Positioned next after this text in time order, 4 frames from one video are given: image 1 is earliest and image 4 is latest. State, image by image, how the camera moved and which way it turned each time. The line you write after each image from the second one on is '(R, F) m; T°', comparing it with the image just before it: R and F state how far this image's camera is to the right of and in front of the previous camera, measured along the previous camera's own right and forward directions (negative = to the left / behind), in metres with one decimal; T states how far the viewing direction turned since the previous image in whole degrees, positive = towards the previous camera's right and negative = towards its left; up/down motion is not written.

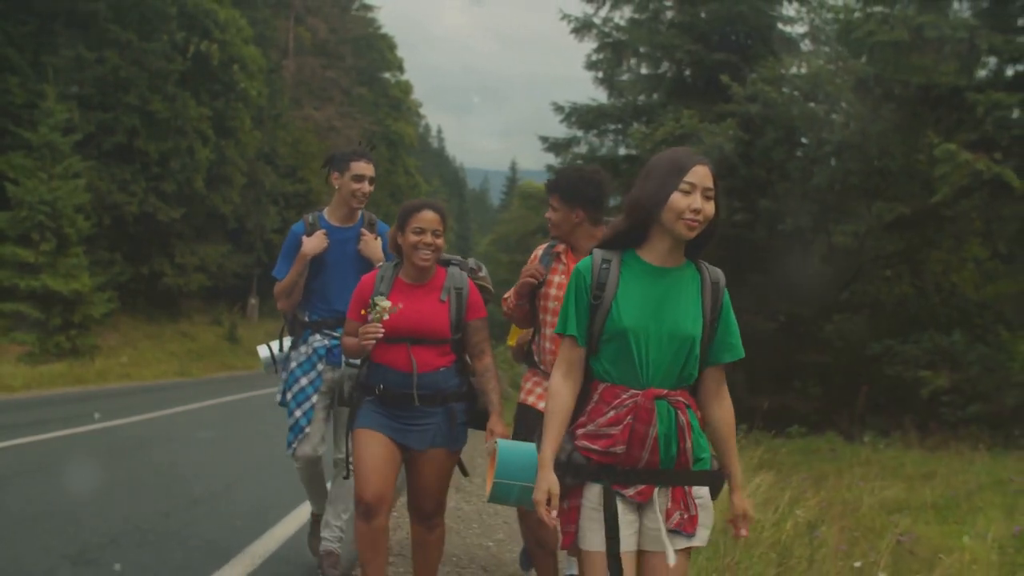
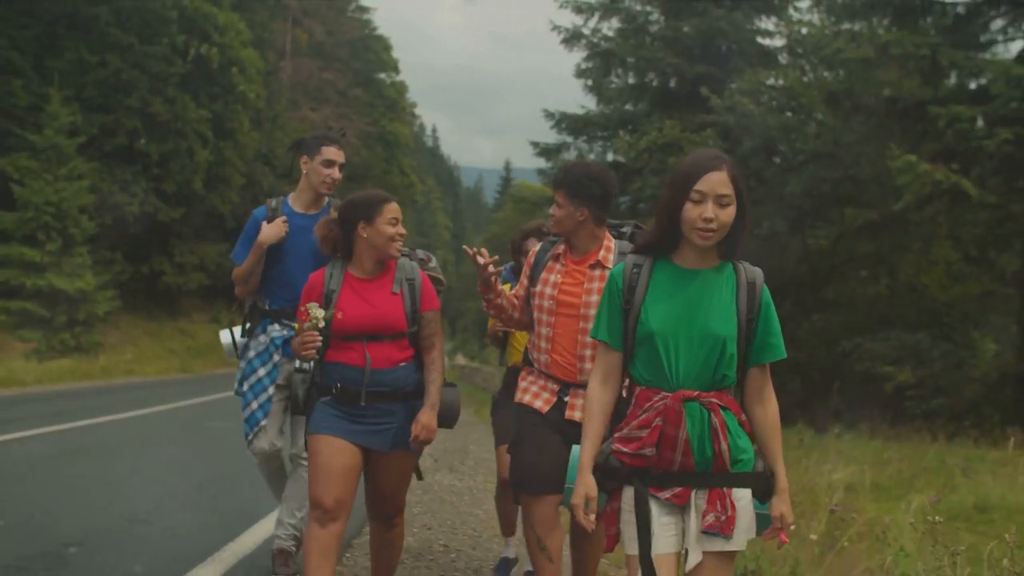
(0.0, -0.8) m; 0°
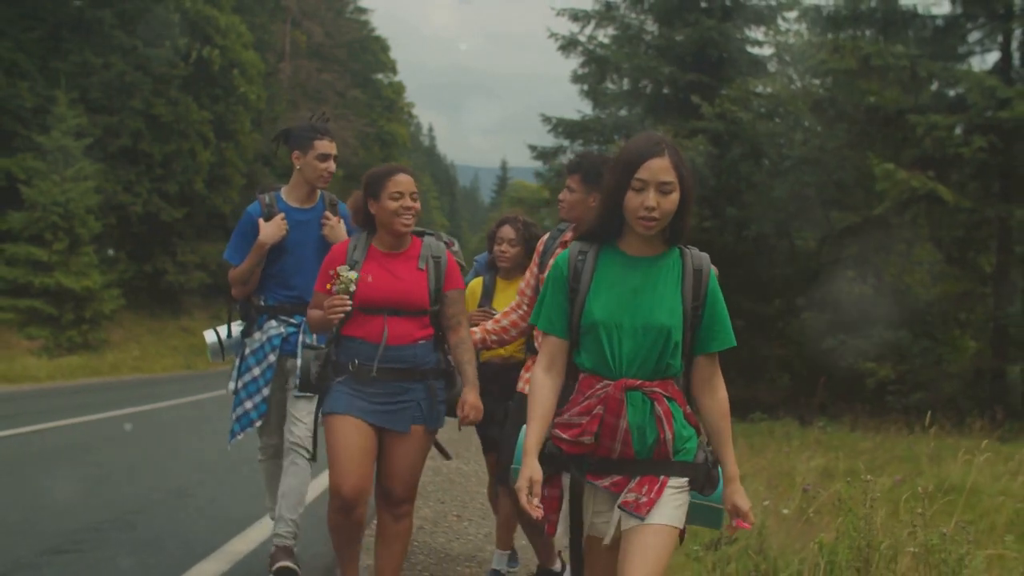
(-0.1, -0.7) m; 0°
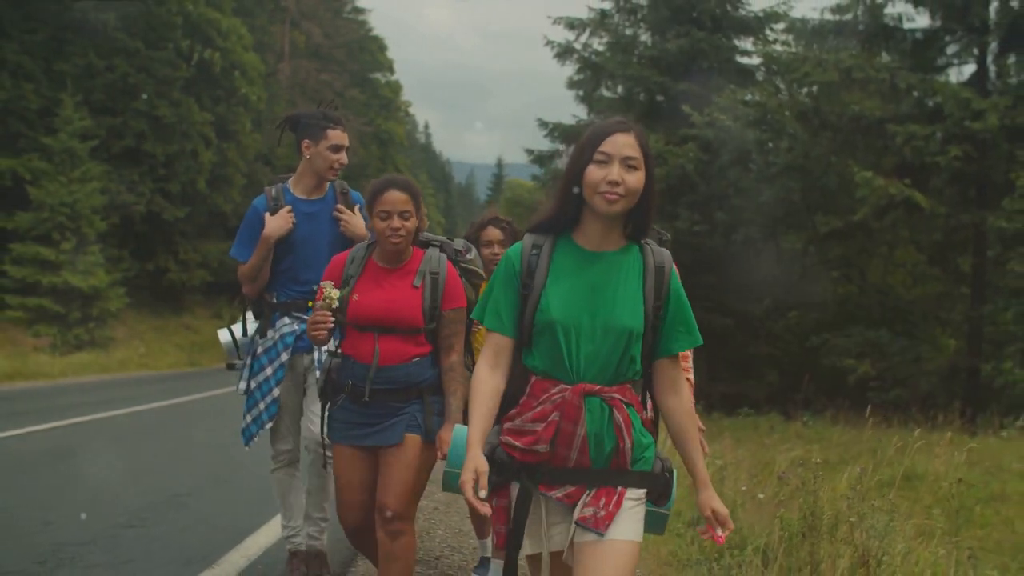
(0.0, -0.7) m; 0°
